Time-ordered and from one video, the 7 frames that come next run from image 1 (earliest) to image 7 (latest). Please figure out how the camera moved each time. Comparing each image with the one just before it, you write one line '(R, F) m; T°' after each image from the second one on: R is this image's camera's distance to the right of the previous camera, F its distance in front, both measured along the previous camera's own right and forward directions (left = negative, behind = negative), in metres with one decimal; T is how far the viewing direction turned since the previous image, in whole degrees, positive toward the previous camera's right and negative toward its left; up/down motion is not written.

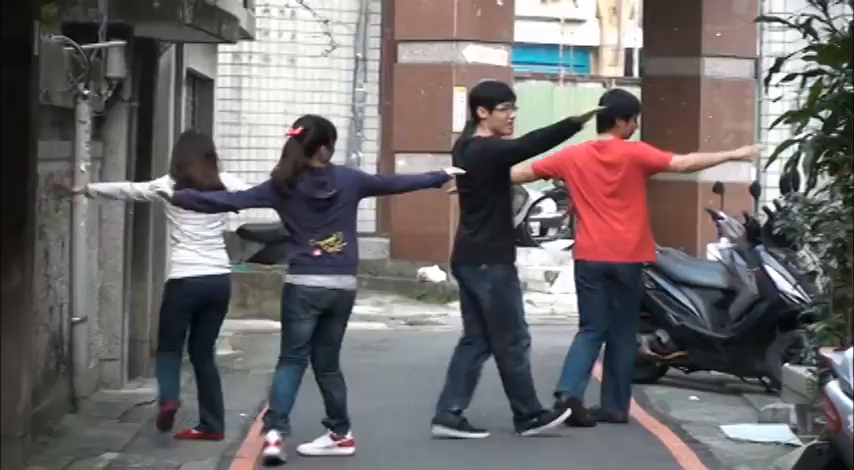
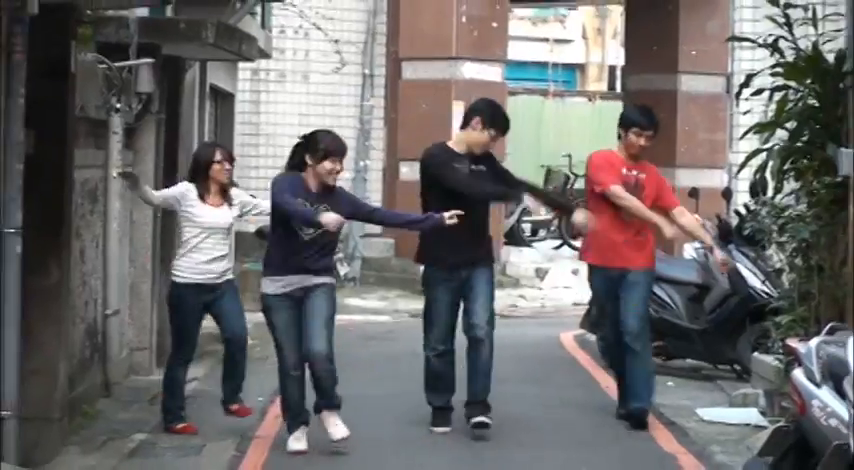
(0.0, -0.6) m; 0°
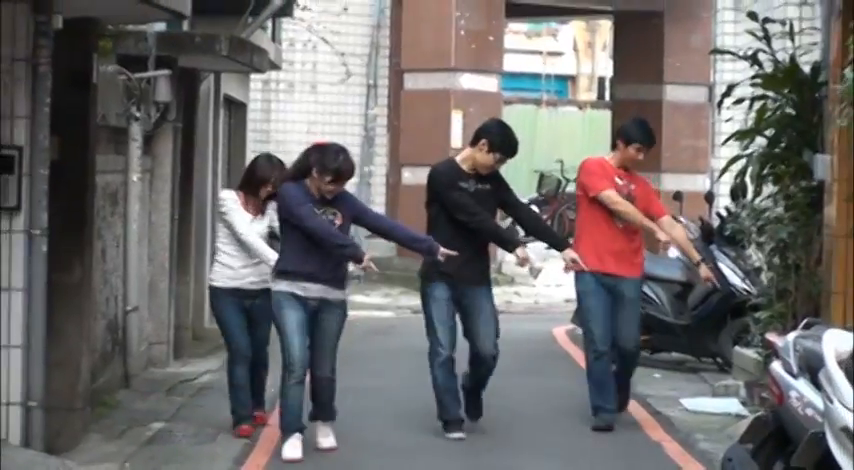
(0.0, -0.5) m; 0°
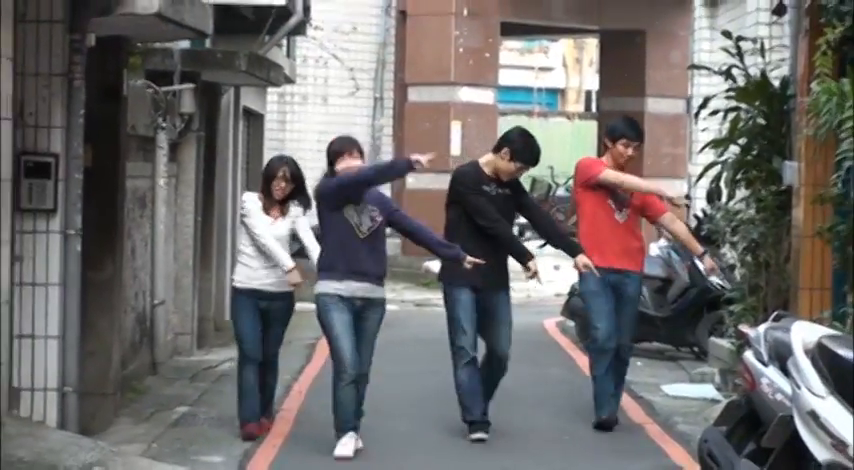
(0.0, -0.7) m; 0°
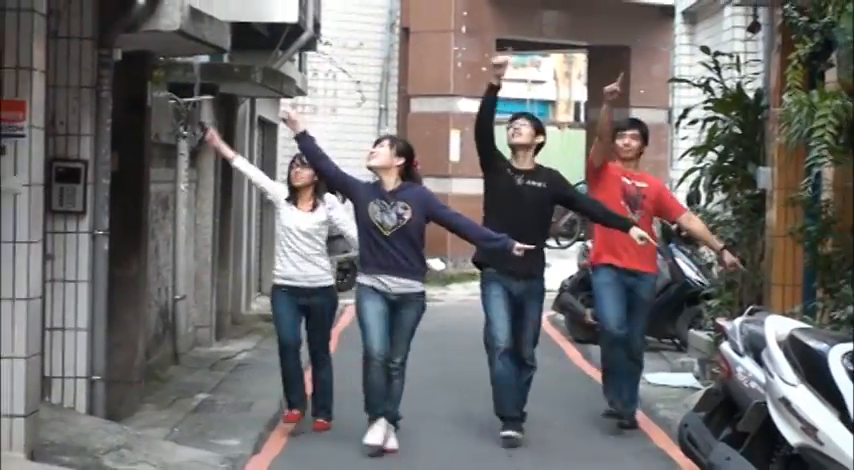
(0.0, -0.7) m; 0°
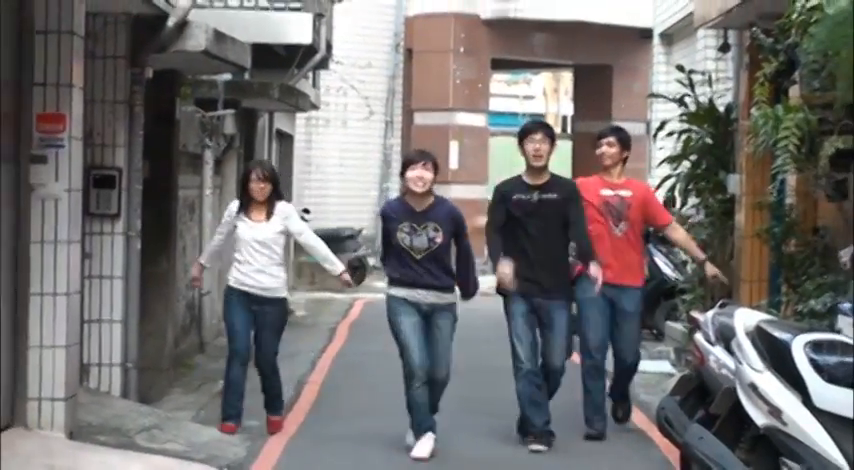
(+0.1, -0.9) m; 0°
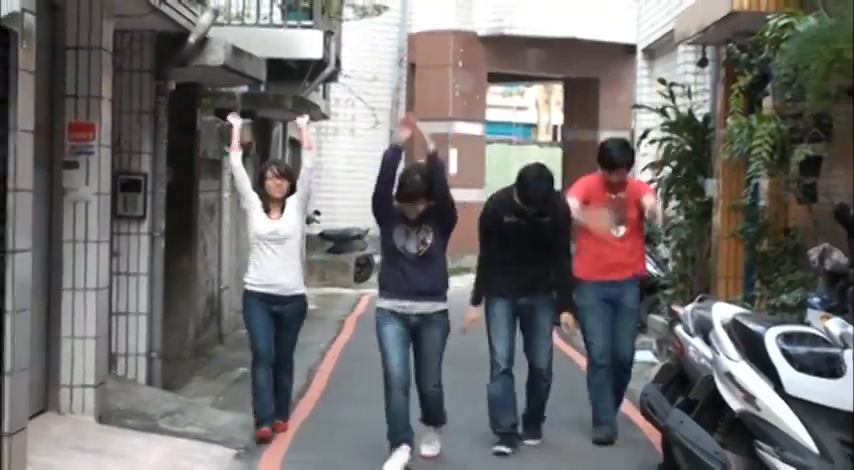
(0.0, -0.8) m; 0°
